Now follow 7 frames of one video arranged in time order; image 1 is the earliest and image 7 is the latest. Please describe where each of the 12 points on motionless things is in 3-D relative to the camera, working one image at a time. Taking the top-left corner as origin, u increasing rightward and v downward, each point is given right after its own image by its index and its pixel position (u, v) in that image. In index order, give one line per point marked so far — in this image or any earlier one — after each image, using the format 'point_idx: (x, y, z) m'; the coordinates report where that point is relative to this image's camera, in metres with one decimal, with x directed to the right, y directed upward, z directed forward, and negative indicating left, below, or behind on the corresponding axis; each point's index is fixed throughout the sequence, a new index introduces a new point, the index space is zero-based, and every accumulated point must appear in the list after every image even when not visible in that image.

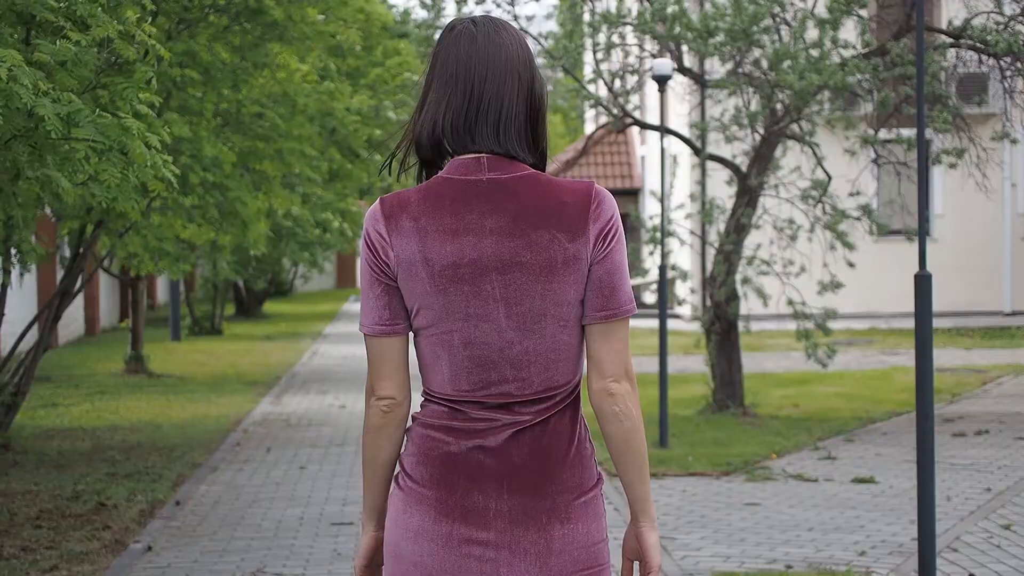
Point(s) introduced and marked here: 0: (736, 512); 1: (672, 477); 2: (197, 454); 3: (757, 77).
0: (+1.5, -1.5, +9.1) m
1: (+1.2, -1.4, +10.4) m
2: (-2.9, -1.5, +12.4) m
3: (+2.5, +2.1, +13.7) m
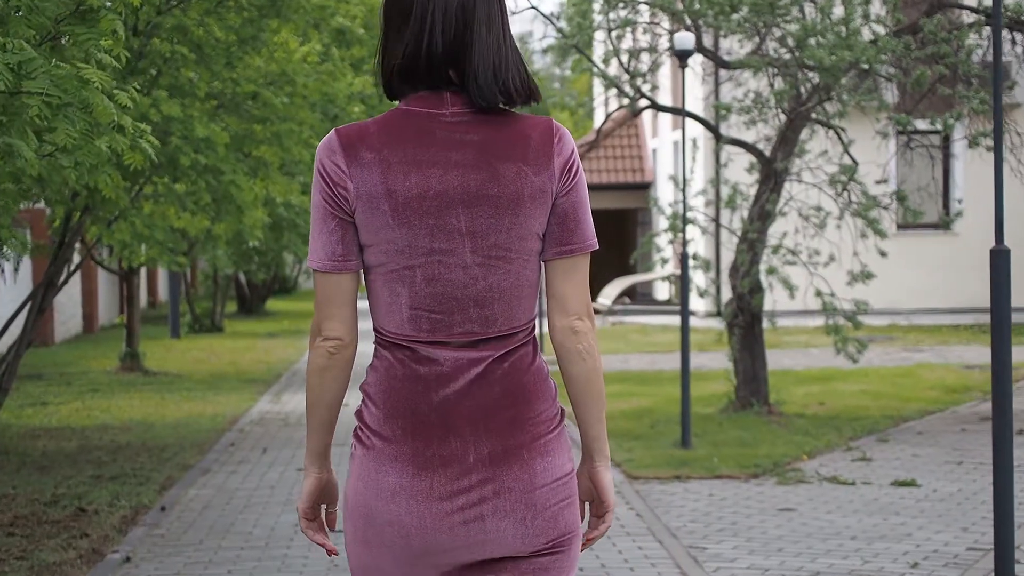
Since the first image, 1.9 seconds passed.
0: (+1.6, -1.4, +8.3) m
1: (+1.3, -1.4, +9.7) m
2: (-2.8, -1.4, +11.6) m
3: (+2.6, +2.2, +12.9) m
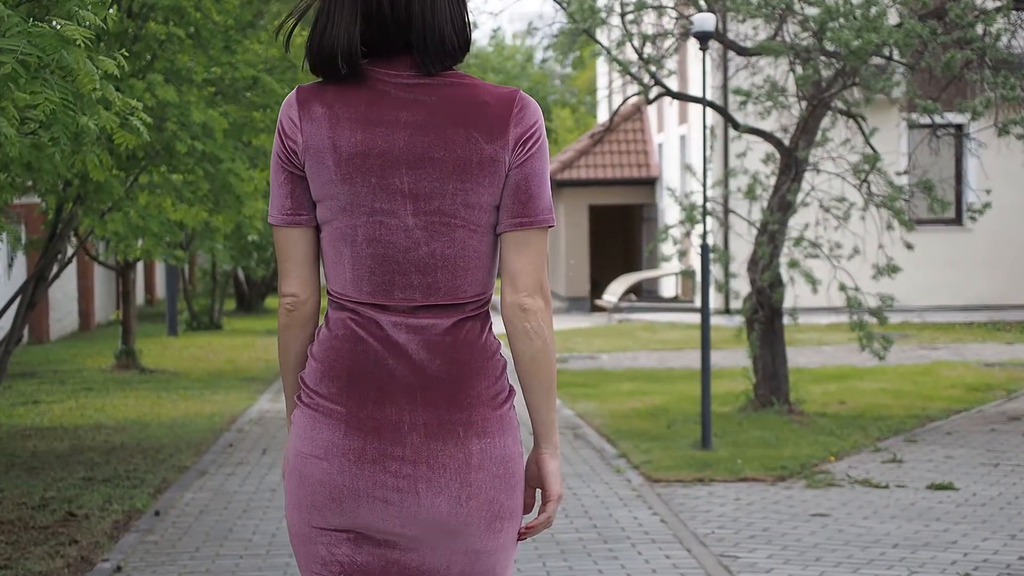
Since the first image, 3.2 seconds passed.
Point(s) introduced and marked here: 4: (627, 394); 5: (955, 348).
0: (+1.7, -1.3, +7.8) m
1: (+1.4, -1.3, +9.2) m
2: (-2.7, -1.4, +11.1) m
3: (+2.7, +2.2, +12.4) m
4: (+1.2, -1.1, +14.7) m
5: (+6.4, -0.9, +19.9) m
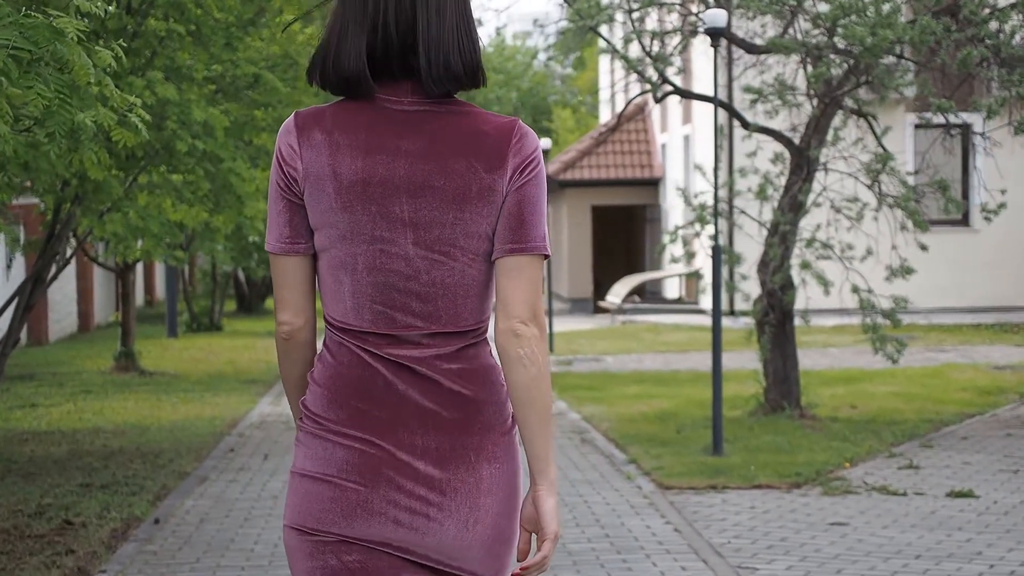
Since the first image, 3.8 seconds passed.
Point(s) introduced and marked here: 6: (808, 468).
0: (+1.7, -1.4, +7.6) m
1: (+1.5, -1.3, +9.0) m
2: (-2.6, -1.4, +10.9) m
3: (+2.7, +2.2, +12.2) m
4: (+1.3, -1.2, +14.5) m
5: (+6.5, -0.9, +19.7) m
6: (+2.1, -1.3, +9.6) m
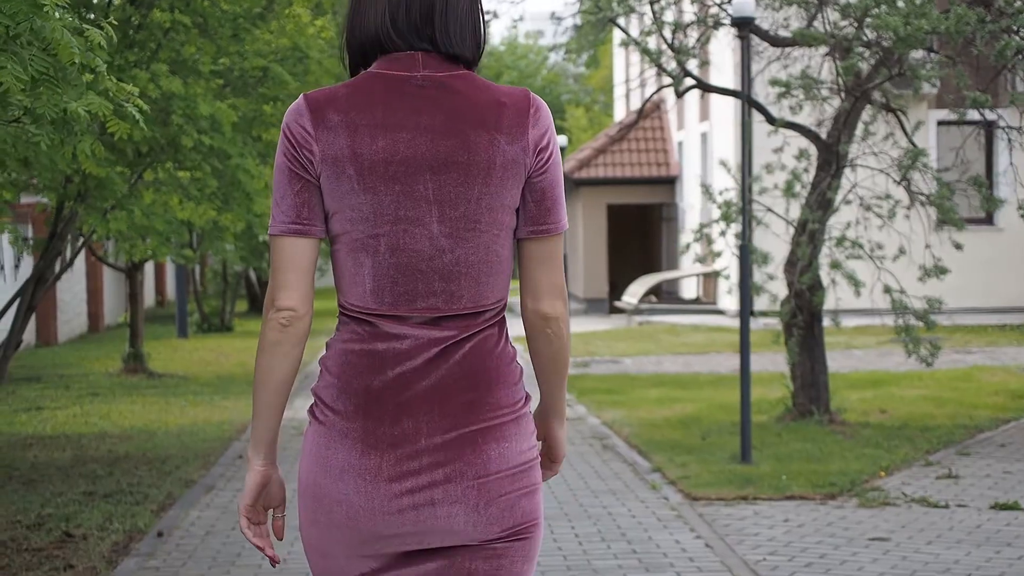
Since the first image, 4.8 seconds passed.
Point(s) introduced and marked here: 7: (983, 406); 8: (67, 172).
0: (+1.8, -1.4, +7.1) m
1: (+1.6, -1.3, +8.5) m
2: (-2.5, -1.4, +10.5) m
3: (+2.9, +2.2, +11.8) m
4: (+1.5, -1.2, +14.1) m
5: (+6.7, -0.9, +19.2) m
6: (+2.2, -1.3, +9.1) m
7: (+4.7, -1.2, +13.5) m
8: (-2.9, +0.8, +8.8) m
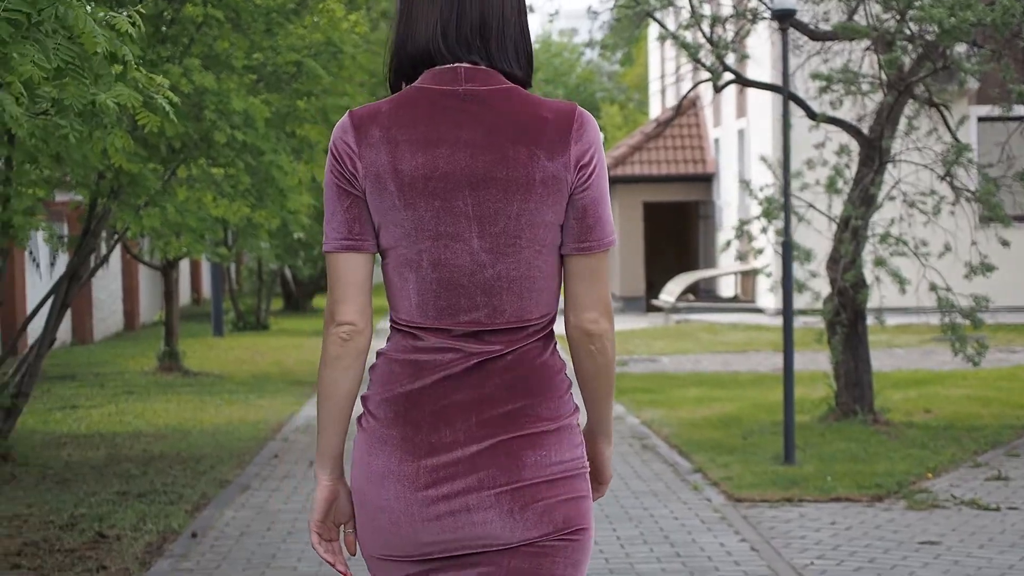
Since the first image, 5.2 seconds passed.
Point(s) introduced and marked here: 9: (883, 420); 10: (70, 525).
0: (+2.0, -1.4, +6.9) m
1: (+1.8, -1.3, +8.3) m
2: (-2.2, -1.4, +10.4) m
3: (+3.2, +2.2, +11.5) m
4: (+1.8, -1.1, +13.9) m
5: (+7.2, -0.9, +18.9) m
6: (+2.5, -1.2, +8.9) m
7: (+5.0, -1.1, +13.2) m
8: (-2.6, +0.8, +8.7) m
9: (+3.2, -1.1, +11.7) m
10: (-2.6, -1.4, +8.1) m
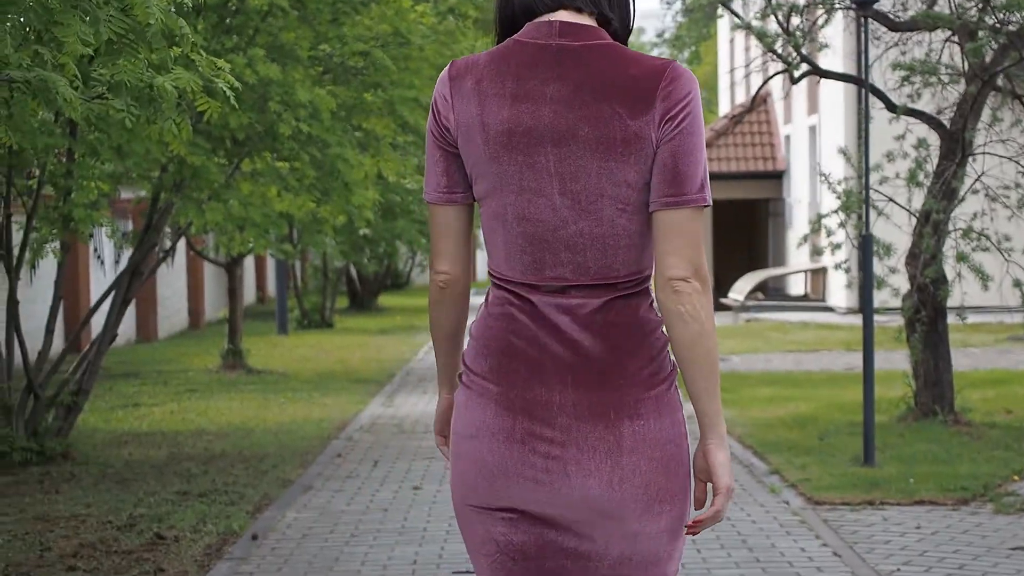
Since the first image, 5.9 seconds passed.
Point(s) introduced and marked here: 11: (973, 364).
0: (+2.4, -1.3, +6.6) m
1: (+2.2, -1.3, +8.0) m
2: (-1.7, -1.3, +10.3) m
3: (+3.7, +2.3, +11.1) m
4: (+2.5, -1.1, +13.5) m
5: (+8.1, -0.8, +18.2) m
6: (+2.9, -1.2, +8.5) m
7: (+5.7, -1.1, +12.7) m
8: (-2.2, +0.8, +8.6) m
9: (+3.7, -1.1, +11.3) m
10: (-2.2, -1.4, +8.0) m
11: (+5.7, -0.9, +16.9) m
